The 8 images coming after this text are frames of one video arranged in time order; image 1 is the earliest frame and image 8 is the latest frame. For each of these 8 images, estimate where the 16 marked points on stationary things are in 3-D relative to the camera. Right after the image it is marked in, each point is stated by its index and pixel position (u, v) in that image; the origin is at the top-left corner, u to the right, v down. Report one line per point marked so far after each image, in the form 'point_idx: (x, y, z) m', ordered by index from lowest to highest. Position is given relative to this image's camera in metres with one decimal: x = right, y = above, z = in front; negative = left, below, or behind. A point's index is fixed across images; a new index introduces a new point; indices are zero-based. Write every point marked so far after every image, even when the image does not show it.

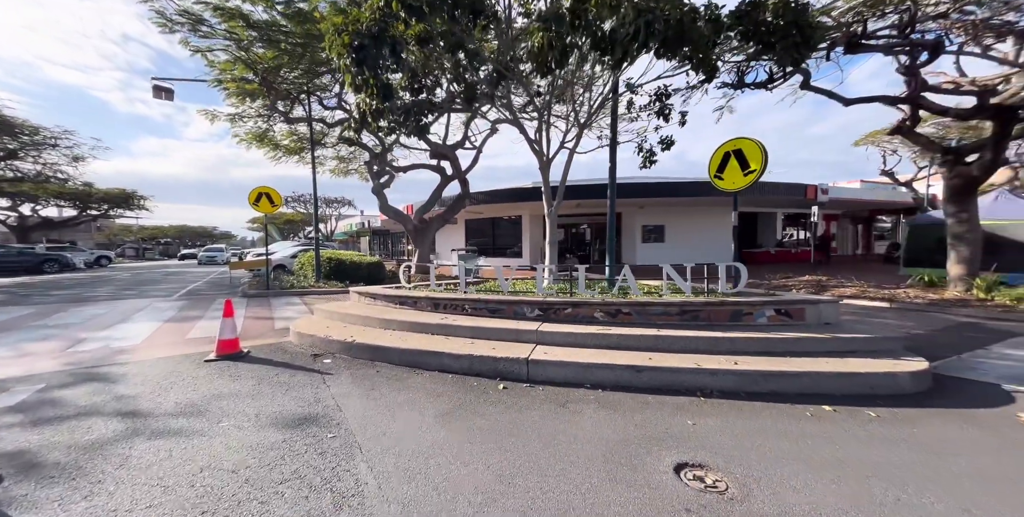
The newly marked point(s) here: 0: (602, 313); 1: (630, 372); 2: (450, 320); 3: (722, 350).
0: (+1.4, -0.9, +5.9) m
1: (+1.4, -1.3, +4.4) m
2: (-1.0, -1.0, +6.1) m
3: (+2.8, -1.3, +5.0) m
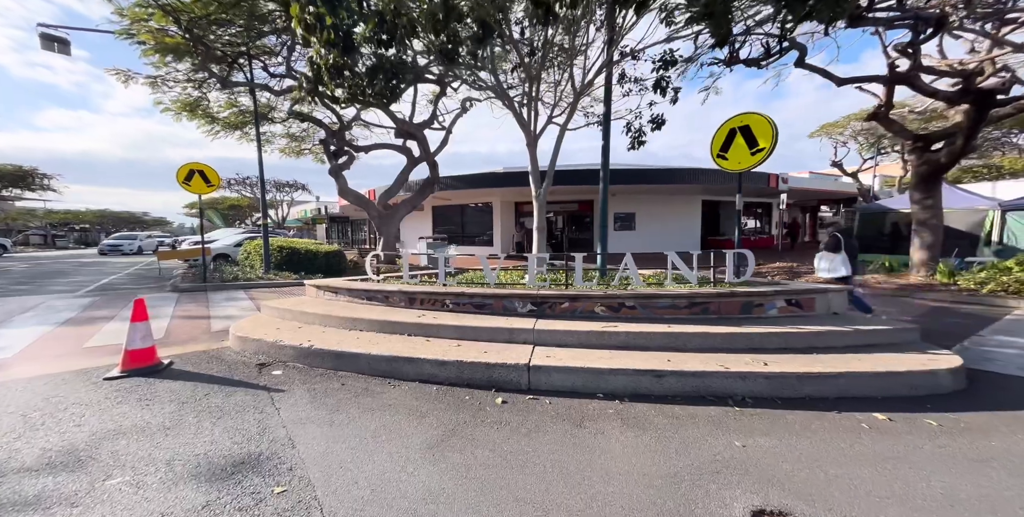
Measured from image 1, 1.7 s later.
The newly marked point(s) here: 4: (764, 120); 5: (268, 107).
0: (+1.3, -0.7, +5.3) m
1: (+1.4, -1.2, +3.8) m
2: (-1.1, -0.8, +5.2) m
3: (+2.7, -1.1, +4.5) m
4: (+3.7, +2.1, +5.6) m
5: (-8.3, +5.1, +12.8) m
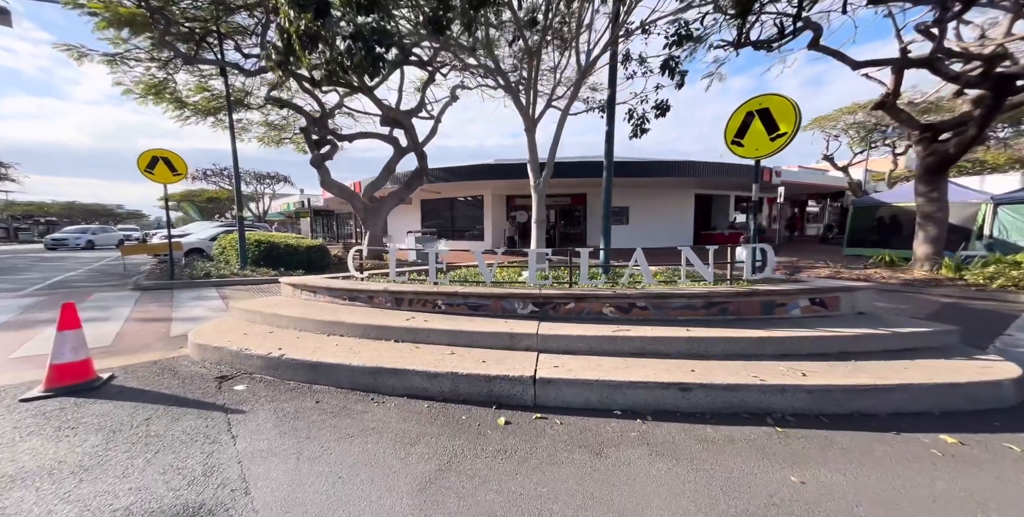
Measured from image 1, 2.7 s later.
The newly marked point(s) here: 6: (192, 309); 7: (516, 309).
0: (+1.3, -0.6, +4.8) m
1: (+1.4, -1.2, +3.3) m
2: (-1.1, -0.8, +4.7) m
3: (+2.7, -1.1, +4.0) m
4: (+3.7, +2.2, +5.2) m
5: (-8.5, +5.3, +12.0) m
6: (-5.7, -0.9, +6.7) m
7: (+0.1, -0.7, +4.9) m
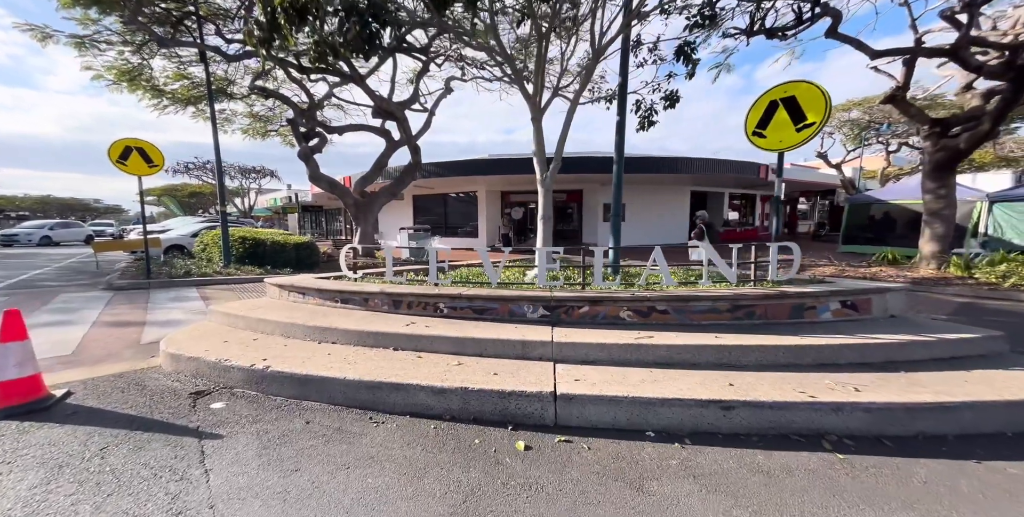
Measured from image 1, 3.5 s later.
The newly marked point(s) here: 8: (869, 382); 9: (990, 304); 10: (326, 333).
0: (+1.4, -0.6, +4.4) m
1: (+1.6, -1.2, +2.9) m
2: (-1.0, -0.8, +4.2) m
3: (+2.9, -1.1, +3.7) m
4: (+3.8, +2.2, +4.8) m
5: (-8.6, +5.4, +11.3) m
6: (-5.6, -0.9, +6.1) m
7: (+0.2, -0.6, +4.5) m
8: (+3.1, -1.1, +3.2) m
9: (+9.3, -0.9, +7.4) m
10: (-2.1, -0.8, +4.3) m
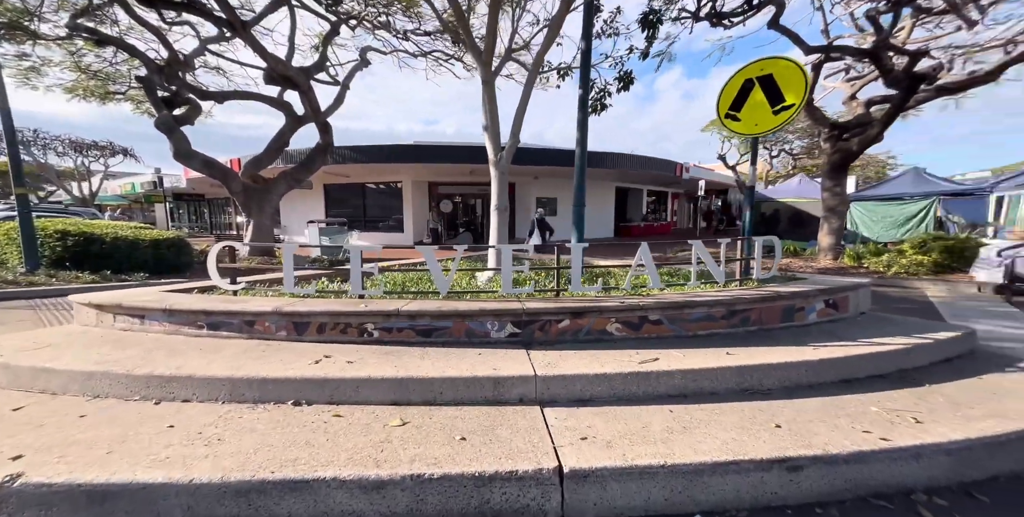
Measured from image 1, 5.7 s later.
0: (+1.0, -0.6, +3.5) m
1: (+1.5, -1.2, +2.1) m
2: (-1.3, -0.8, +2.8) m
3: (+2.6, -1.0, +3.1) m
4: (+3.3, +2.2, +4.4) m
5: (-10.3, +5.3, +8.1) m
6: (-6.2, -0.9, +3.8) m
7: (-0.2, -0.7, +3.4) m
8: (+3.0, -1.1, +2.8) m
9: (+8.2, -0.7, +8.1) m
10: (-2.4, -0.9, +2.7) m
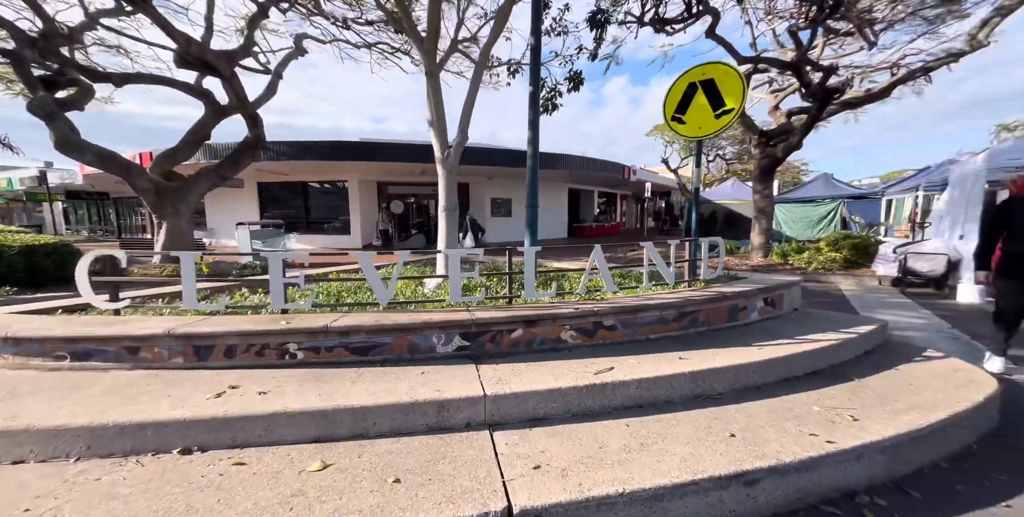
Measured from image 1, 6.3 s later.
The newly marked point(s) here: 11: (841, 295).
0: (+0.5, -0.7, +3.4) m
1: (+1.2, -1.2, +2.0) m
2: (-1.7, -0.9, +2.4) m
3: (+2.2, -1.1, +3.2) m
4: (+2.6, +2.2, +4.5) m
5: (-11.3, +5.1, +6.6) m
6: (-6.6, -1.1, +2.7) m
7: (-0.6, -0.7, +3.1) m
8: (+2.6, -1.1, +2.9) m
9: (+7.1, -0.7, +8.8) m
10: (-2.7, -1.0, +2.1) m
11: (+7.0, -0.8, +8.1) m
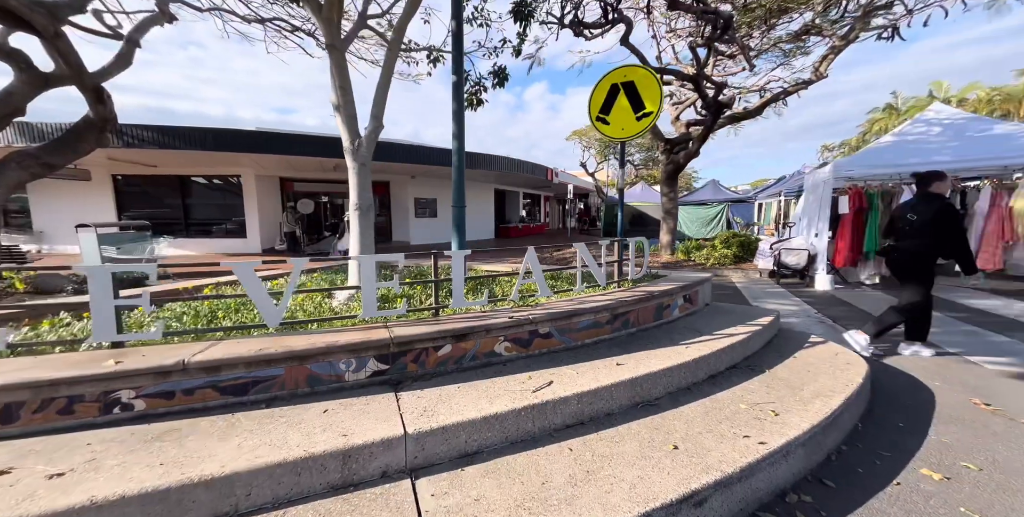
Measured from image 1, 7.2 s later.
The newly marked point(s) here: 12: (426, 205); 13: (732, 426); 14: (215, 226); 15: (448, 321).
0: (-0.1, -0.7, +3.0) m
1: (+0.9, -1.2, +1.8) m
2: (-2.0, -1.0, +1.7) m
3: (+1.6, -1.1, +3.2) m
4: (+1.7, +2.2, +4.6) m
5: (-12.4, +4.8, +3.8) m
6: (-6.9, -1.3, +1.0) m
7: (-1.1, -0.8, +2.5) m
8: (+2.1, -1.1, +2.9) m
9: (+5.3, -0.6, +9.6) m
10: (-3.0, -1.1, +1.1) m
11: (+5.3, -0.7, +8.9) m
12: (-3.8, +2.2, +15.8) m
13: (+1.5, -1.1, +2.5) m
14: (-9.8, +1.1, +12.4) m
15: (-0.5, -0.5, +3.0) m
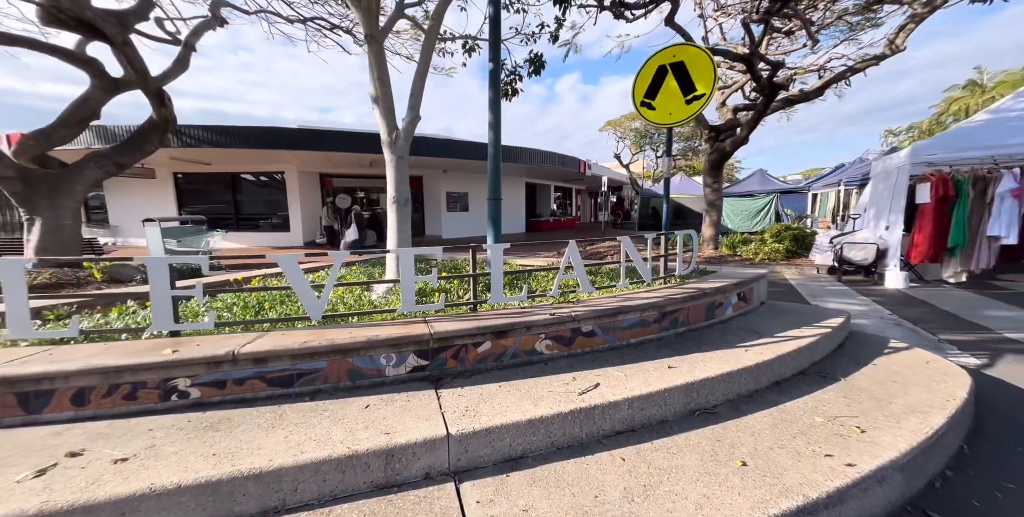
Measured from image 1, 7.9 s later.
0: (+0.3, -0.7, +2.9) m
1: (+1.1, -1.2, +1.6) m
2: (-1.8, -0.9, +1.7) m
3: (+2.0, -1.0, +2.9) m
4: (+2.2, +2.3, +4.2) m
5: (-11.9, +4.9, +4.7) m
6: (-6.8, -1.2, +1.5) m
7: (-0.9, -0.7, +2.4) m
8: (+2.4, -1.0, +2.6) m
9: (+6.2, -0.5, +9.0) m
10: (-2.8, -1.0, +1.3) m
11: (+6.2, -0.6, +8.3) m
12: (-2.2, +2.5, +15.9) m
13: (+1.8, -1.1, +2.2) m
14: (-8.6, +1.3, +13.1) m
15: (-0.2, -0.5, +2.9) m
